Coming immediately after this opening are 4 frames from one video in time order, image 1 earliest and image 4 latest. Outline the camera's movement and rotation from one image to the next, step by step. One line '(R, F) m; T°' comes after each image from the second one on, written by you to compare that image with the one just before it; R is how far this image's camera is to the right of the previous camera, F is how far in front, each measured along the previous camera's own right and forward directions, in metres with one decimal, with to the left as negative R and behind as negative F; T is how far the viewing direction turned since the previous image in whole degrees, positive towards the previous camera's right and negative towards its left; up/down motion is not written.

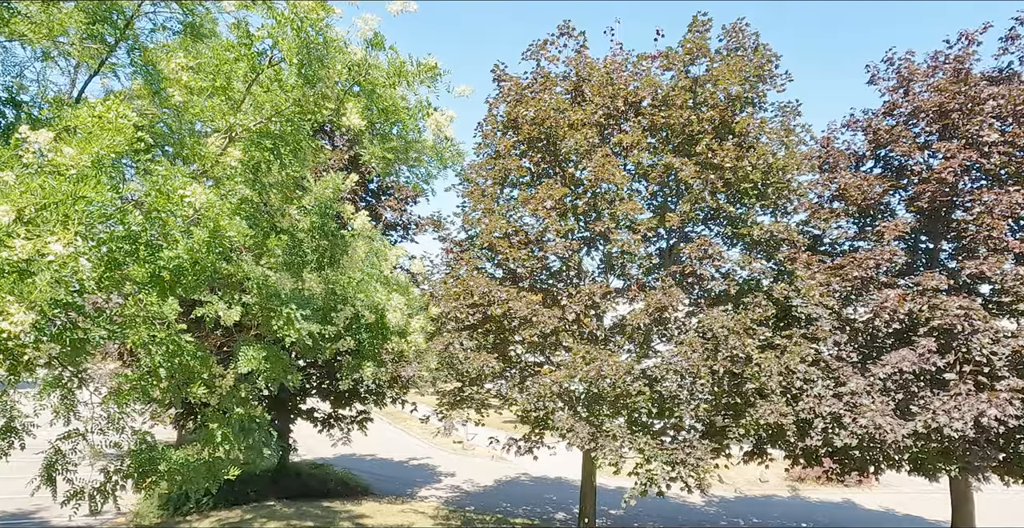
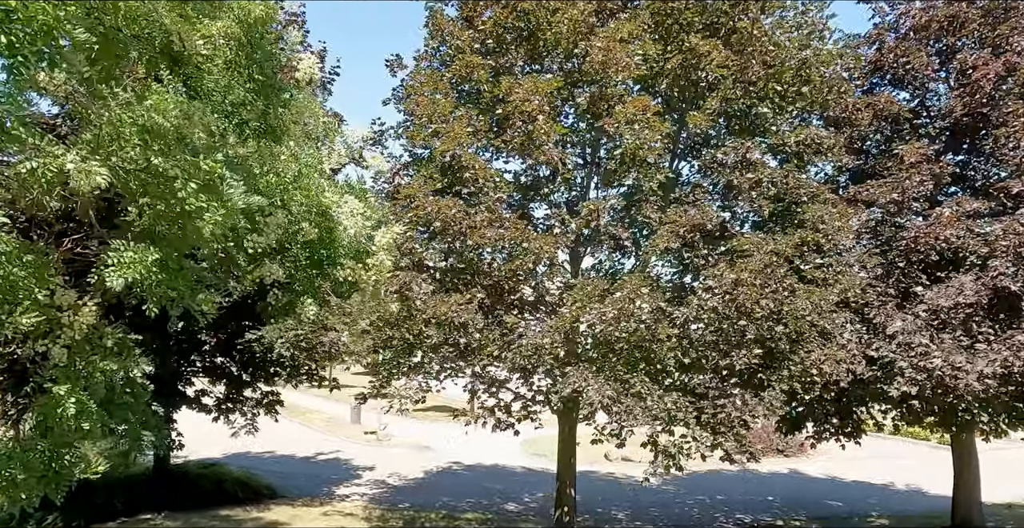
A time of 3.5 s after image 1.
(-1.0, +2.4) m; +10°
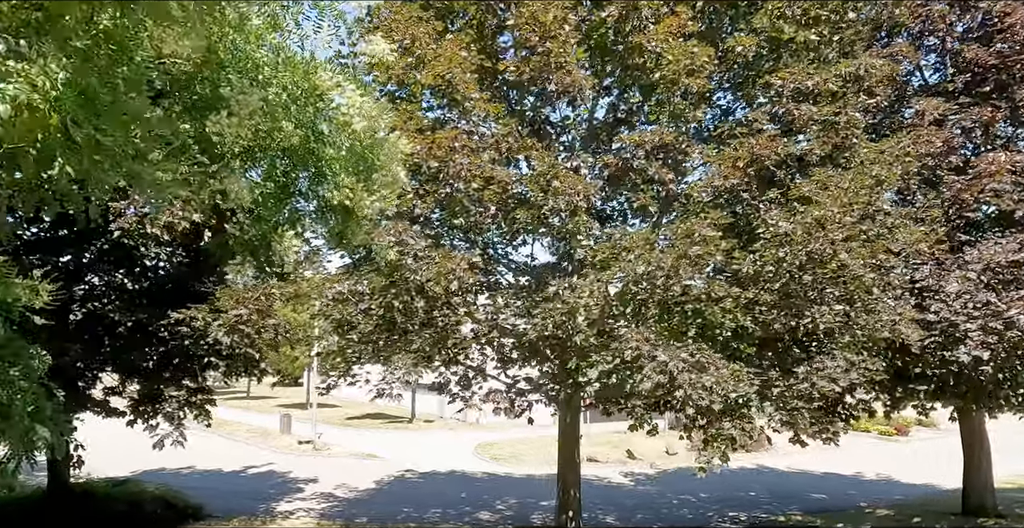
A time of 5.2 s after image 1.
(-0.8, +1.5) m; +7°
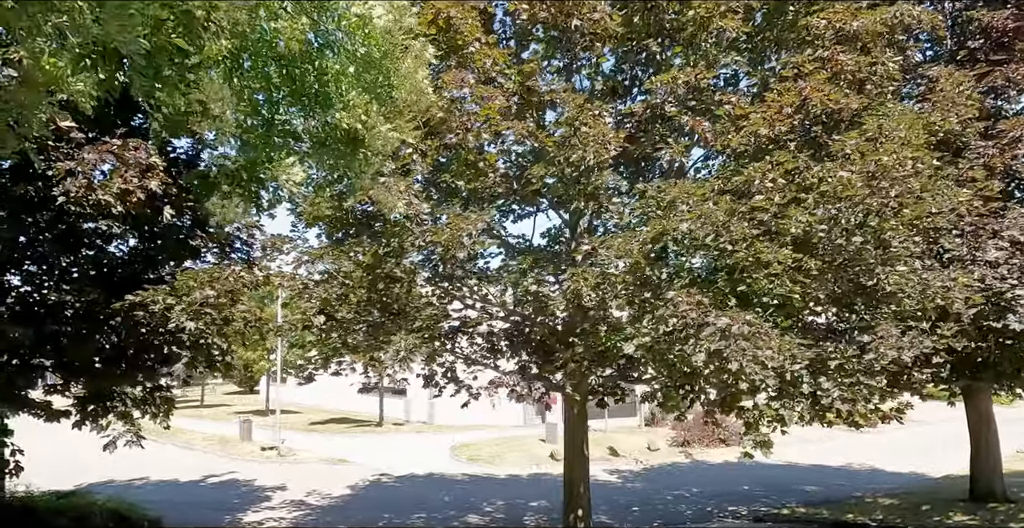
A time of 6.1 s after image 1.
(-0.5, +0.7) m; +4°
